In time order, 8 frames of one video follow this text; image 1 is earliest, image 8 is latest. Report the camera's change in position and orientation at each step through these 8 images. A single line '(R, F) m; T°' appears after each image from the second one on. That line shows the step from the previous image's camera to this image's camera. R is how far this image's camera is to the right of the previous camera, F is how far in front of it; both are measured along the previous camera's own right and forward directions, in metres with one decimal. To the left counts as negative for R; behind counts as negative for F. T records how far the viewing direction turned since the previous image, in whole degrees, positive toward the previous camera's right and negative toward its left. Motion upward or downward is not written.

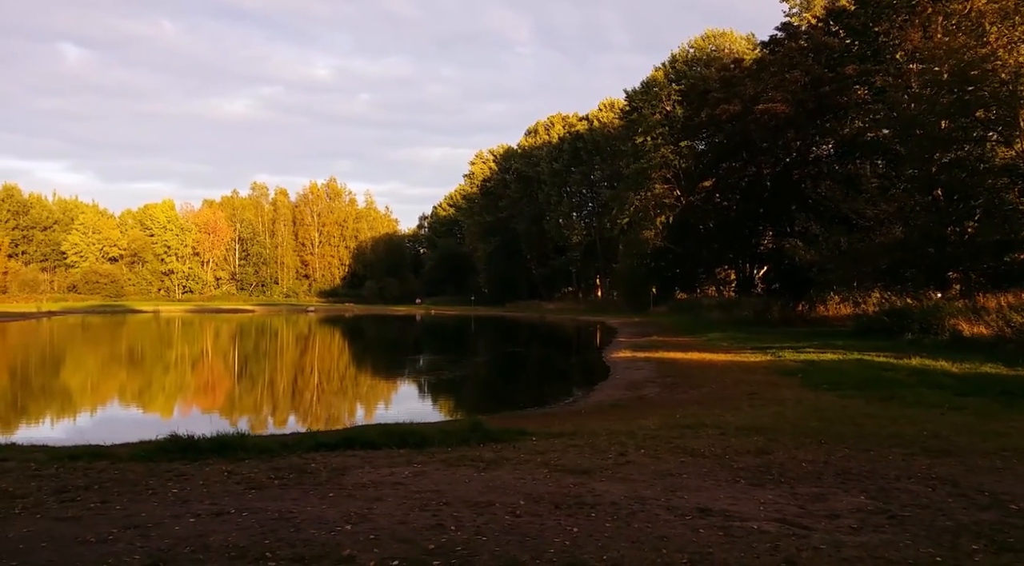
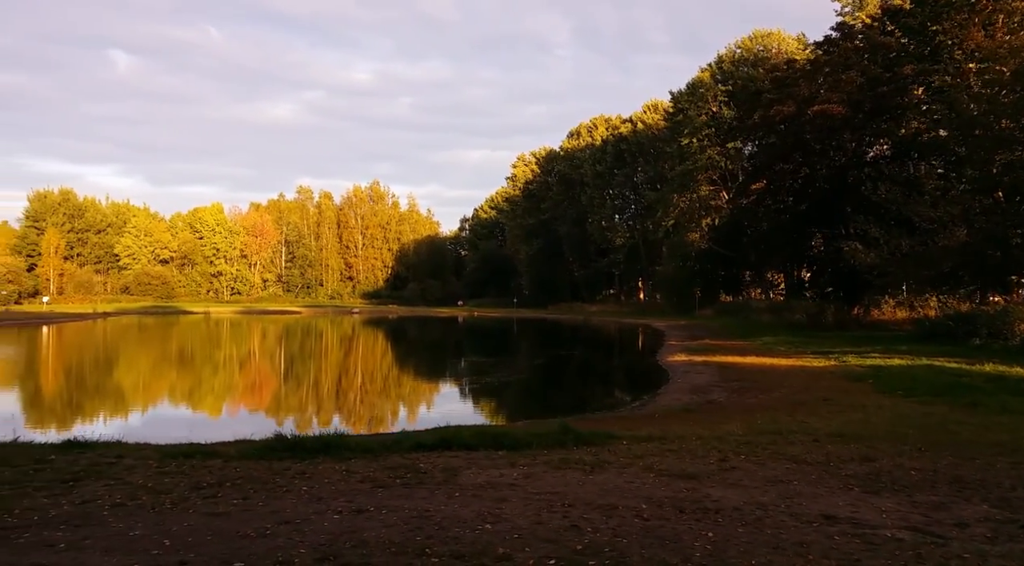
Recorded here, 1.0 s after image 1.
(-0.7, -0.2) m; -2°
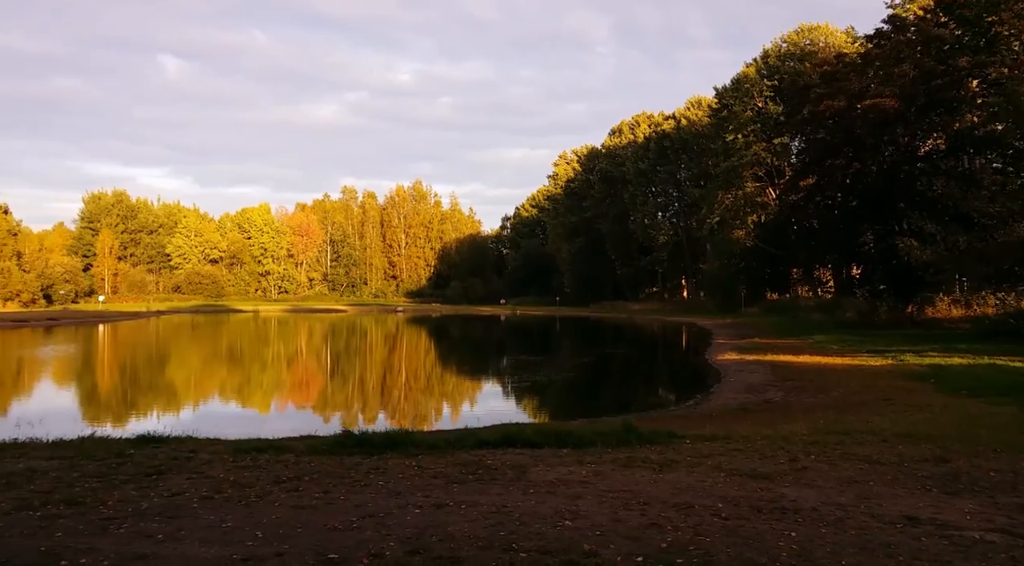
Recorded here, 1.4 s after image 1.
(-0.3, -0.1) m; -3°
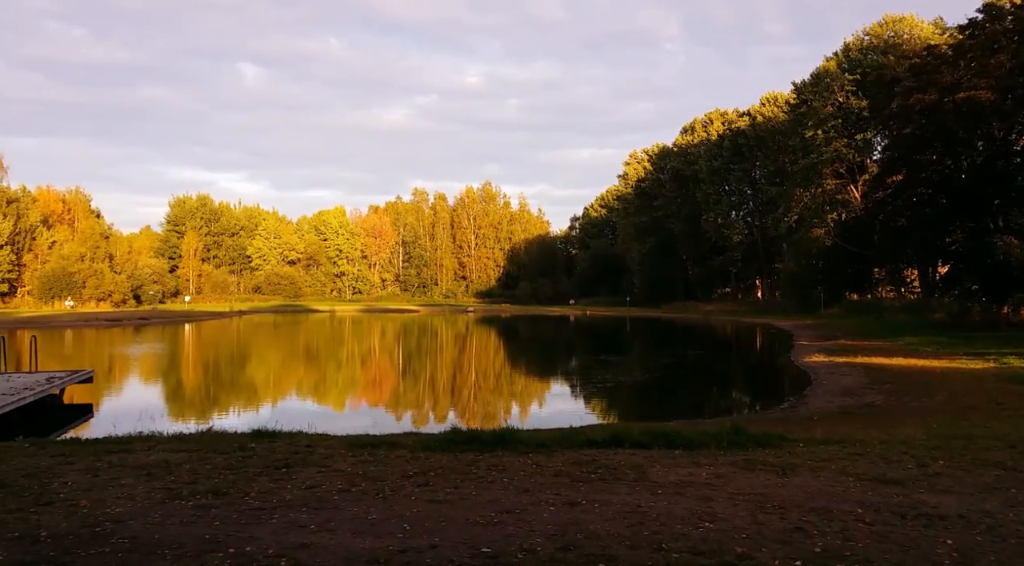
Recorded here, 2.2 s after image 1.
(-0.5, -0.1) m; -5°
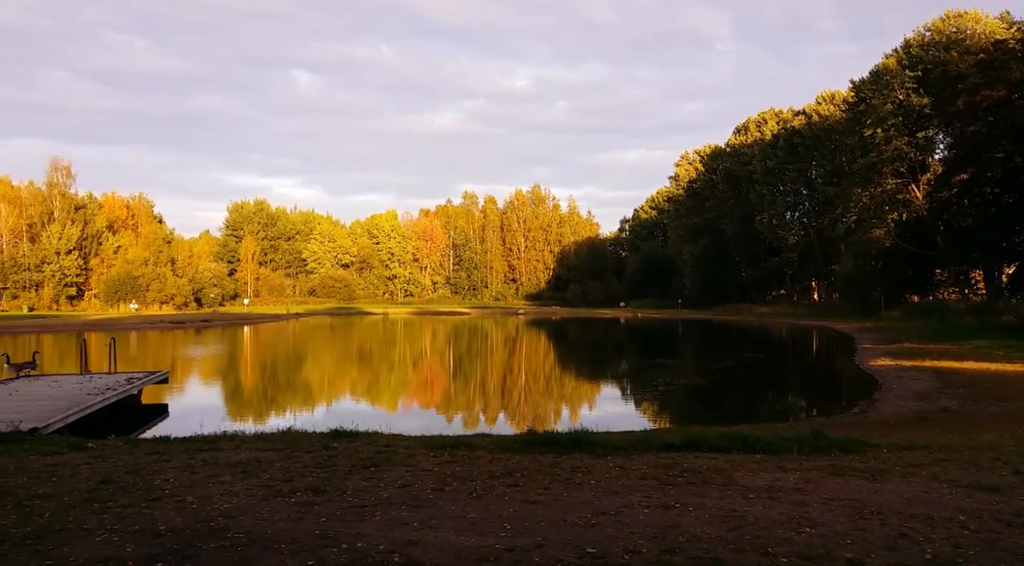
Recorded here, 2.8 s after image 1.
(-0.4, -0.1) m; -3°
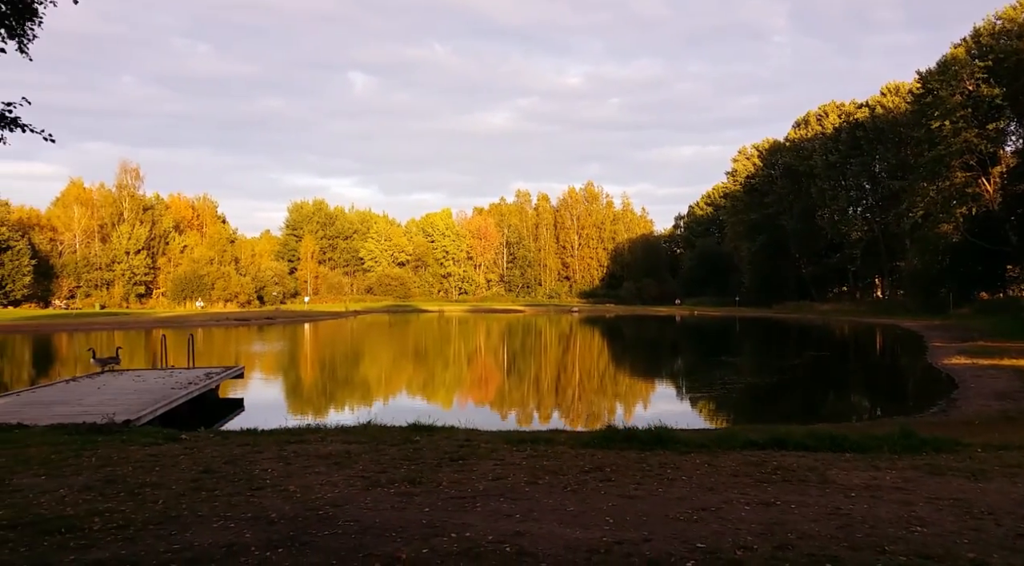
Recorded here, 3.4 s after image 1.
(-0.4, -0.1) m; -4°
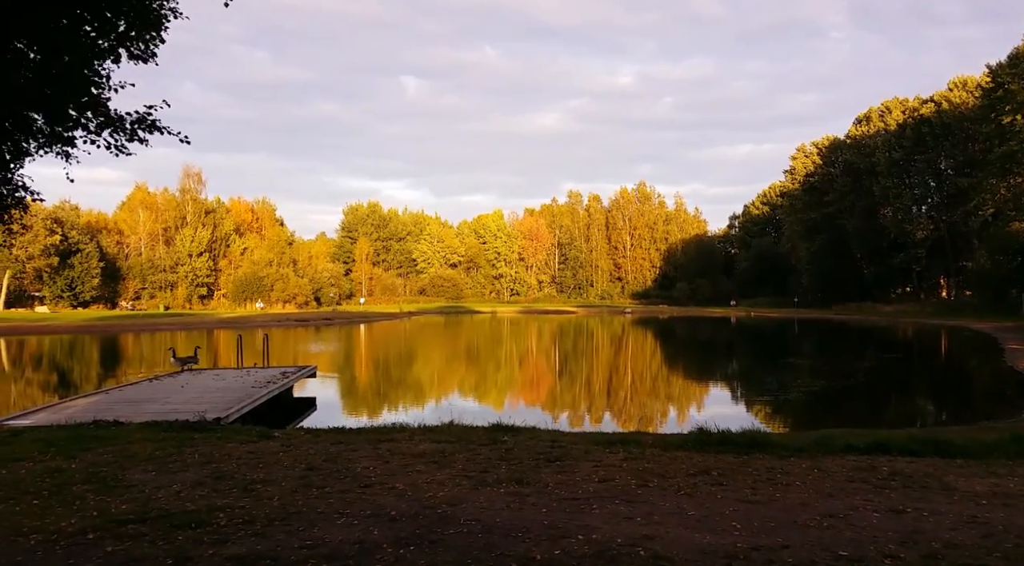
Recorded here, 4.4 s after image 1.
(-0.5, 0.0) m; -3°
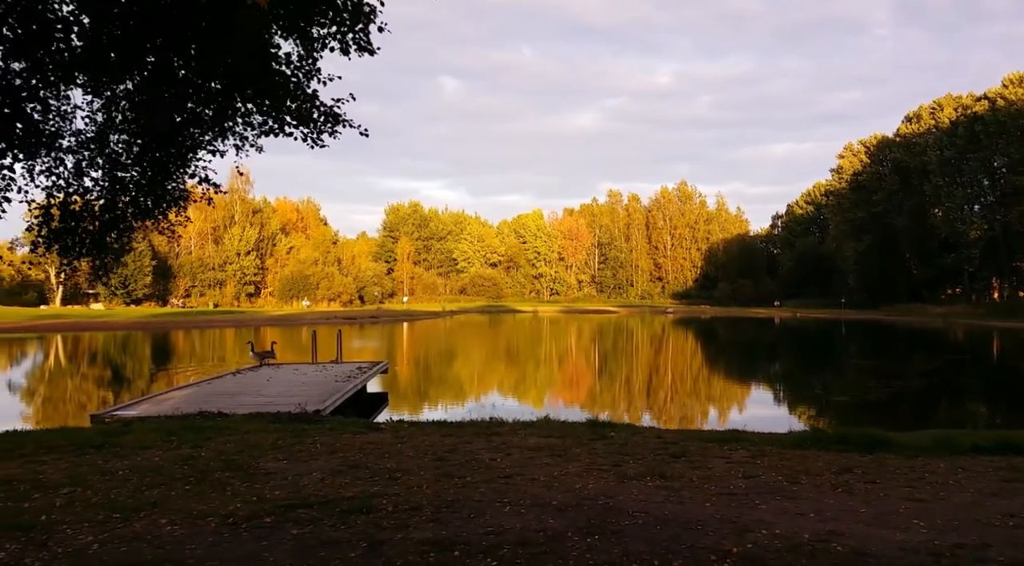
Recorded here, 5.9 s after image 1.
(-1.0, 0.0) m; -2°
